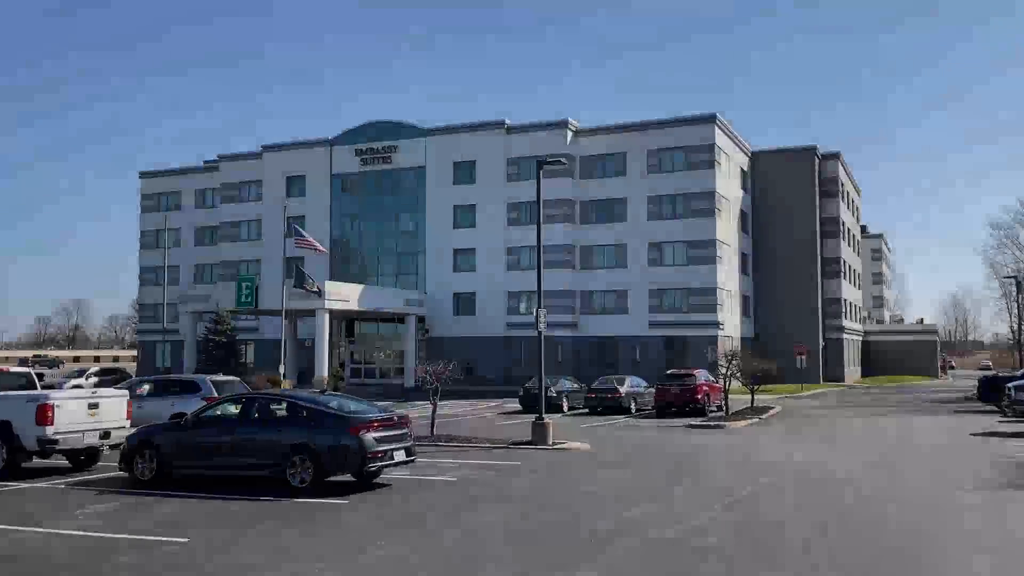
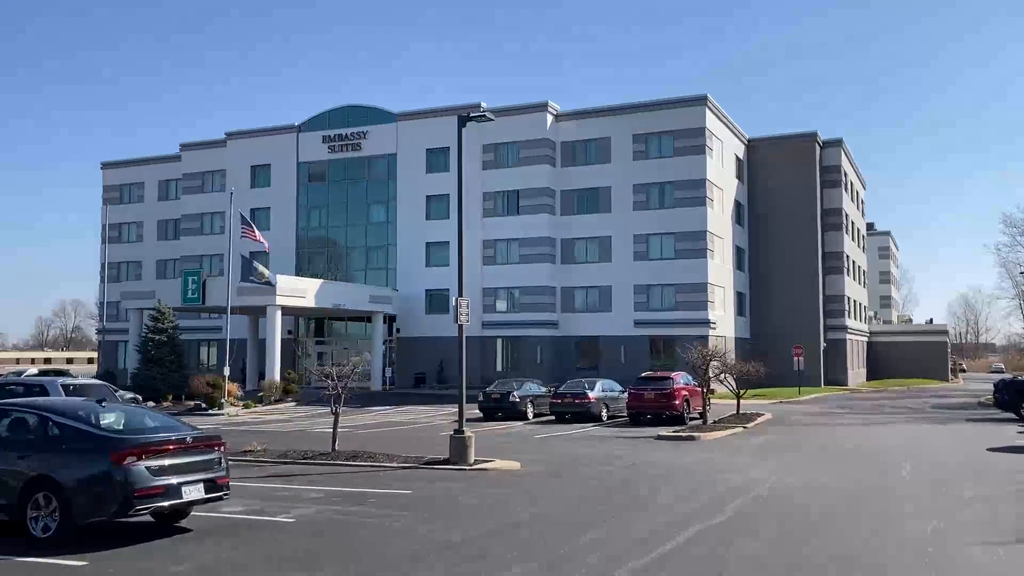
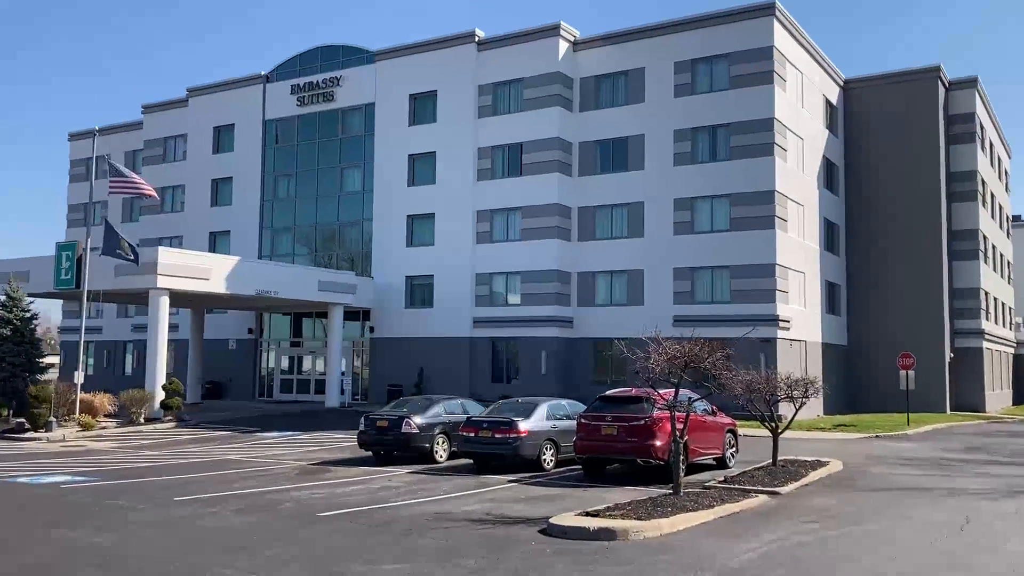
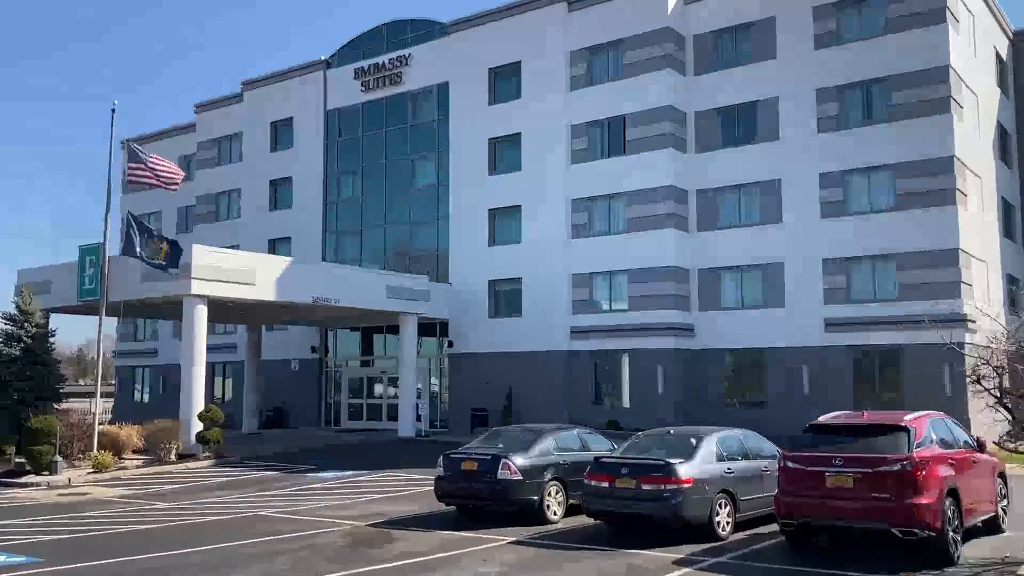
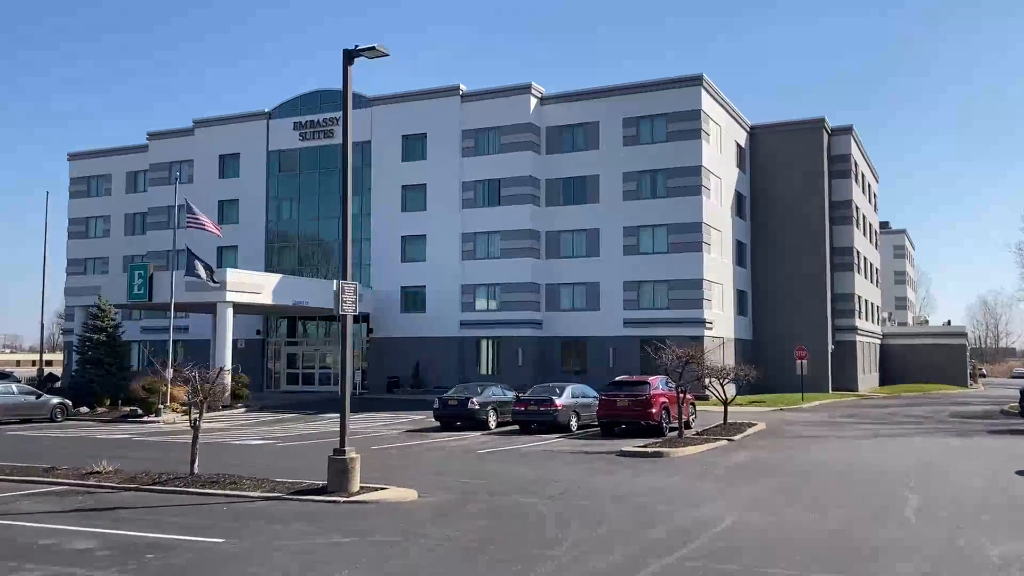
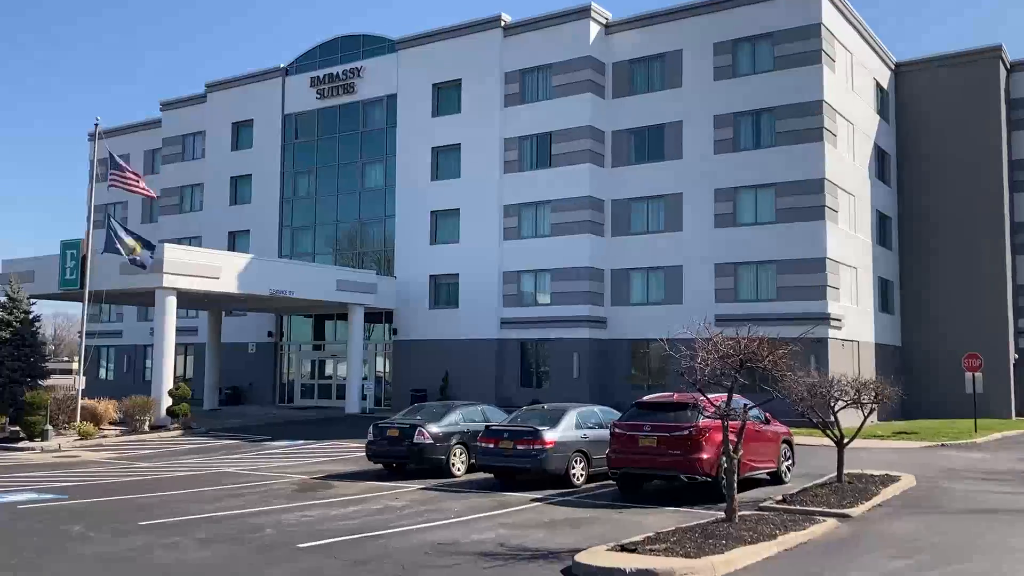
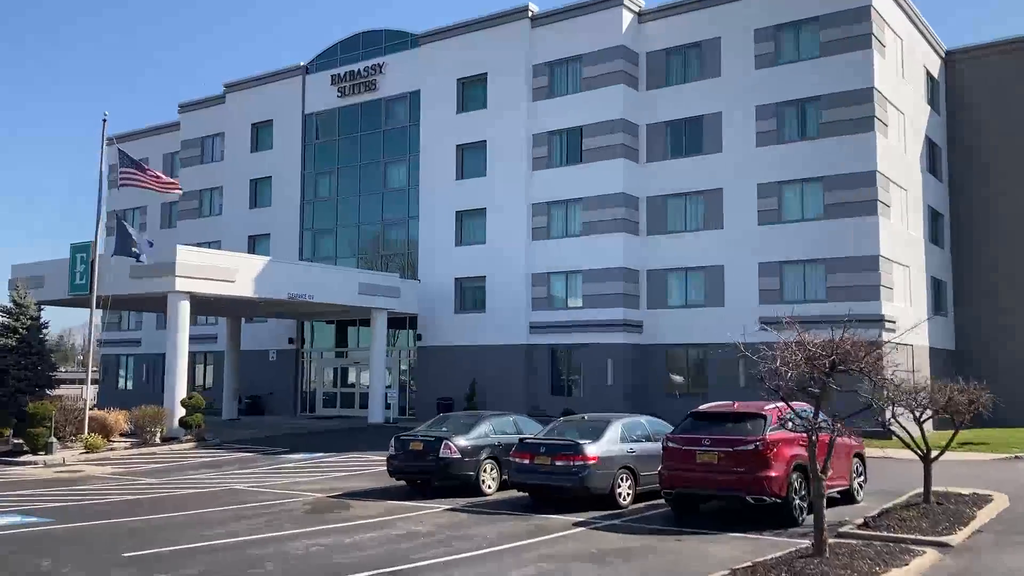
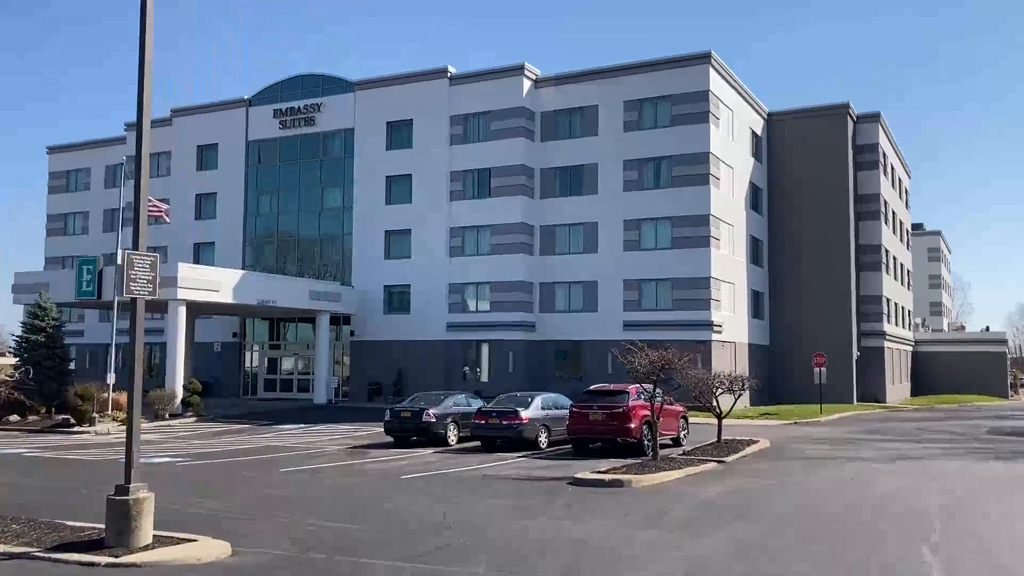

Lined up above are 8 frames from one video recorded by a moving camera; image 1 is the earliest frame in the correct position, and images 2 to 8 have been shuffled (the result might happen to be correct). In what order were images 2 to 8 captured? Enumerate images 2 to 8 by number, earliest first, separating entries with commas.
2, 5, 8, 3, 6, 7, 4
